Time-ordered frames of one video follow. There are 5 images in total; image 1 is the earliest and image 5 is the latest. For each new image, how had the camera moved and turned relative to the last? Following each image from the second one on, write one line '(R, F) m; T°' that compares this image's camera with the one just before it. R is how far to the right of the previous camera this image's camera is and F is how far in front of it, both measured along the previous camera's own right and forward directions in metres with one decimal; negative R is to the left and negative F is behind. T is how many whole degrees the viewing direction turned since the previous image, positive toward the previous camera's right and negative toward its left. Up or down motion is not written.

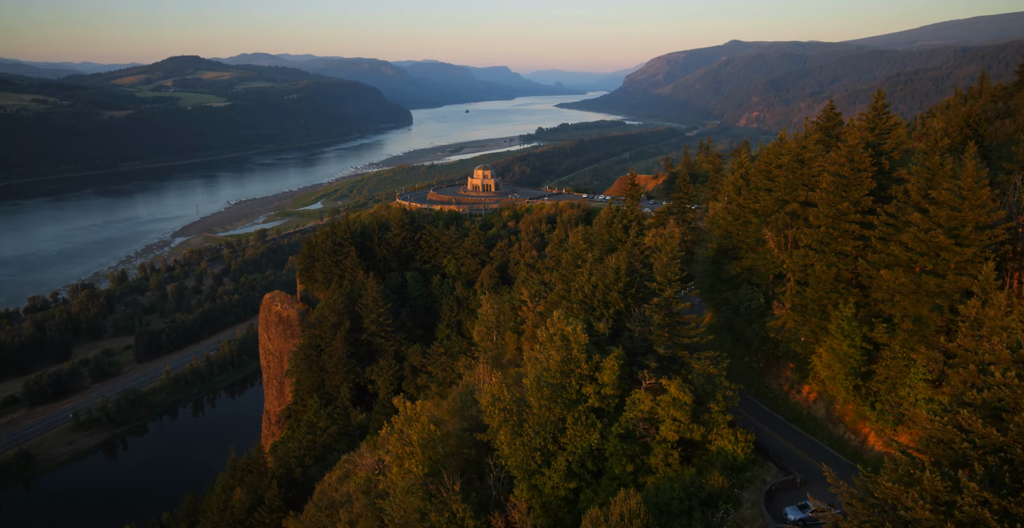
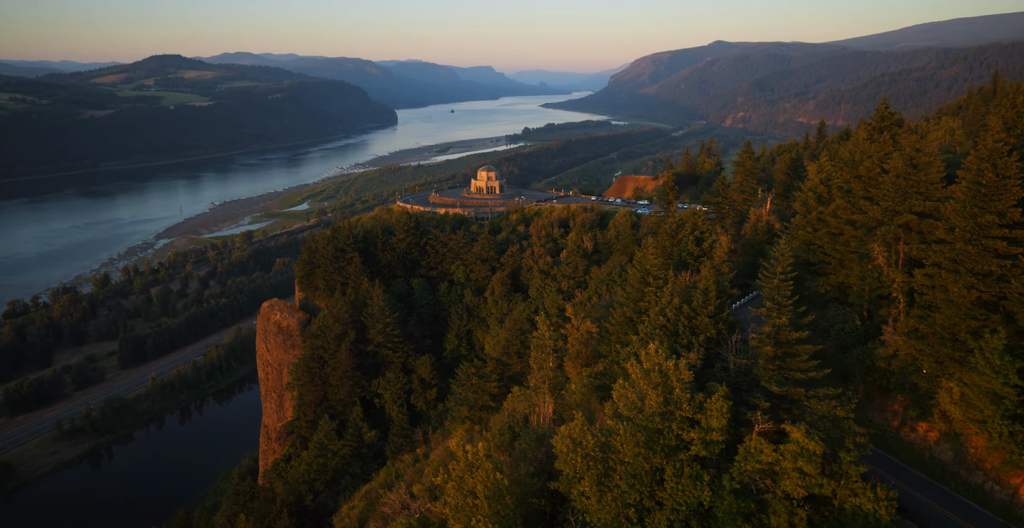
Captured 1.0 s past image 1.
(-1.0, +1.1) m; +1°
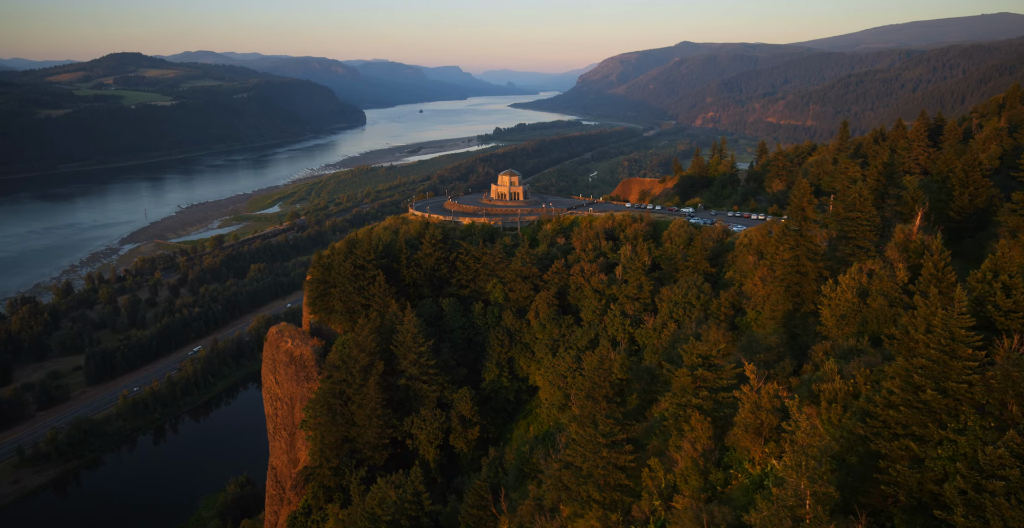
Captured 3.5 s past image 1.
(-2.5, +2.8) m; +3°
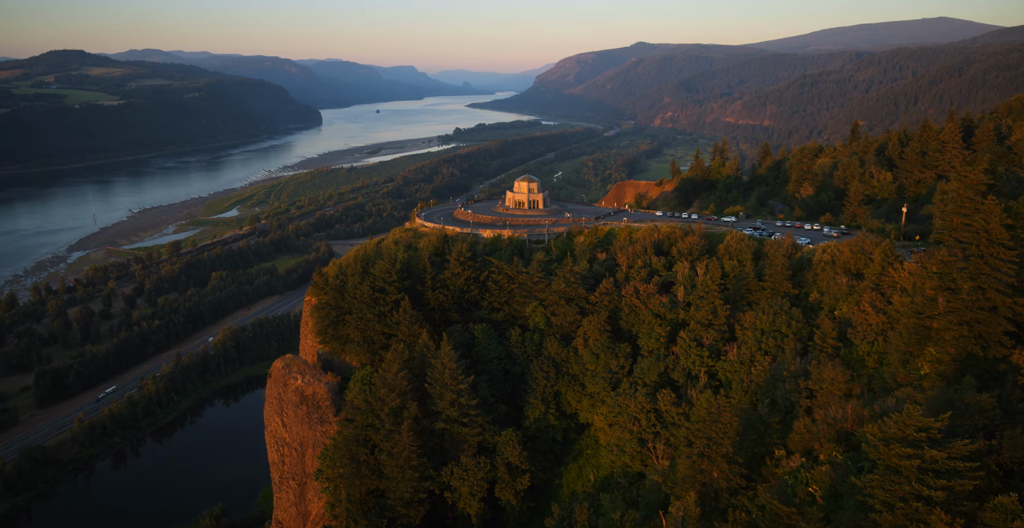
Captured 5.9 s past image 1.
(-2.5, +2.7) m; +4°
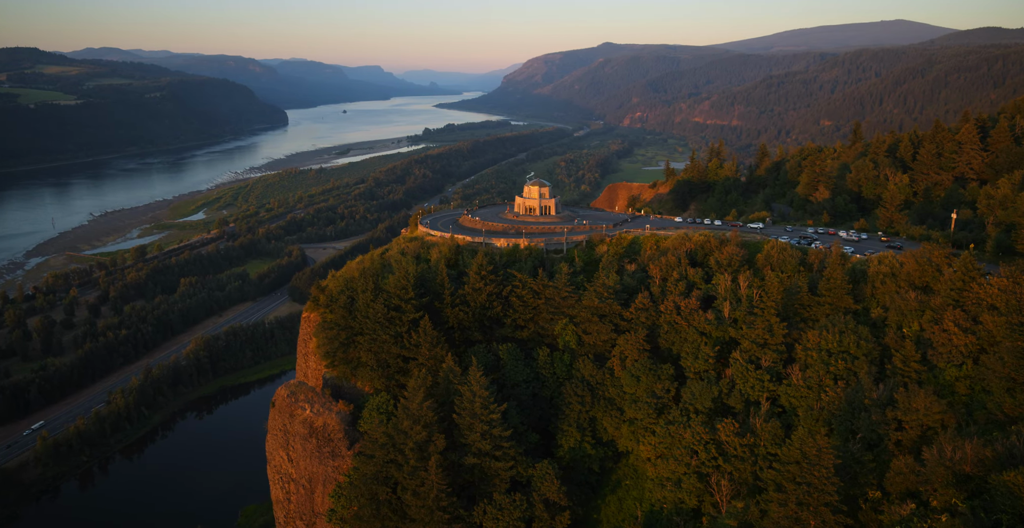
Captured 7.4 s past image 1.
(-1.6, +1.7) m; +3°
